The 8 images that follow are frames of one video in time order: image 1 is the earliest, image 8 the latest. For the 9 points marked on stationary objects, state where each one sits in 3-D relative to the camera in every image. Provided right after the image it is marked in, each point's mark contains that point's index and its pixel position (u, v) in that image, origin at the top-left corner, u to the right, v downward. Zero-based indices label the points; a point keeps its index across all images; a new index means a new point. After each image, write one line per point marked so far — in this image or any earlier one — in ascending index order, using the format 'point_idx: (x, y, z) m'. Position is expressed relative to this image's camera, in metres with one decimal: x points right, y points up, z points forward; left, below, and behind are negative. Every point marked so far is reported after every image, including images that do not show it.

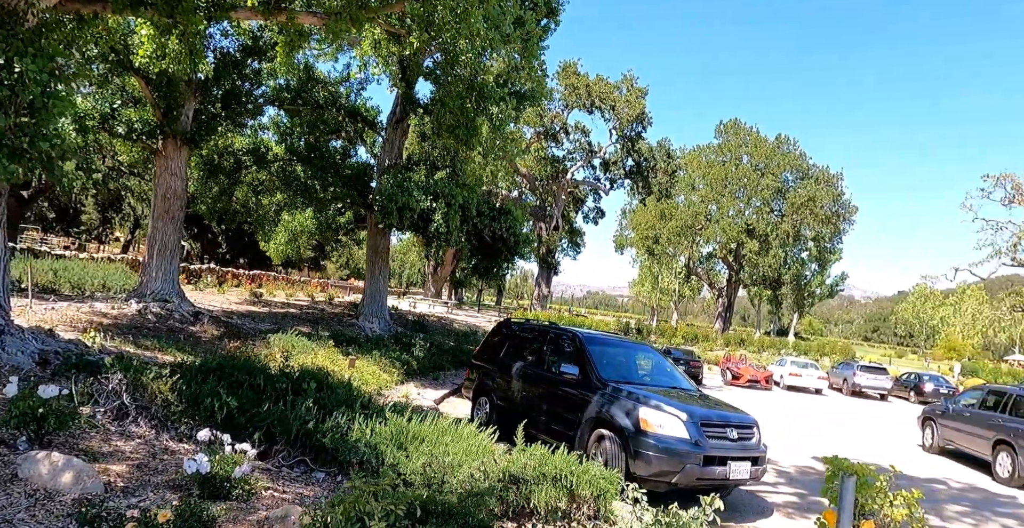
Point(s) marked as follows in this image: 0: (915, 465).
0: (+6.6, -3.3, +9.8) m
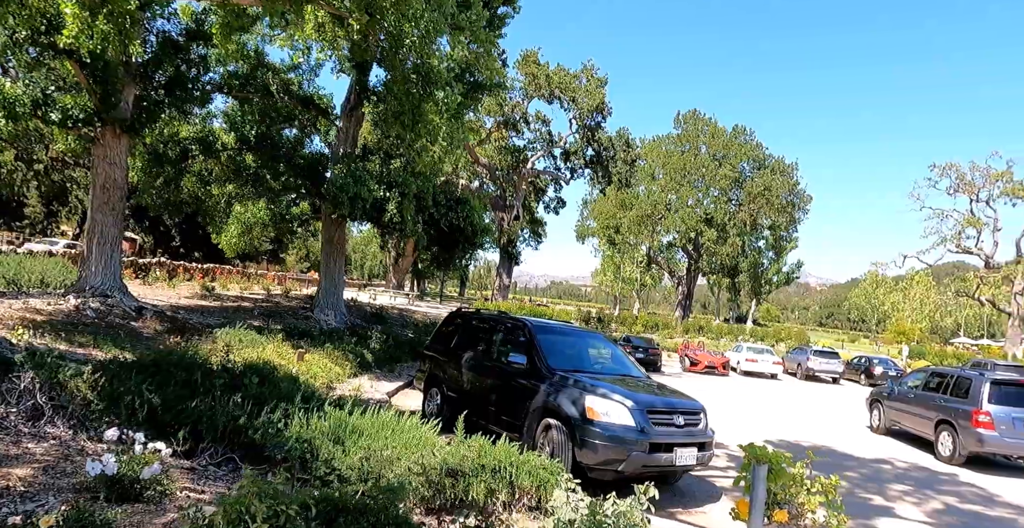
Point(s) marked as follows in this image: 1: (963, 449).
0: (+5.9, -3.0, +10.0) m
1: (+6.8, -2.8, +9.0) m
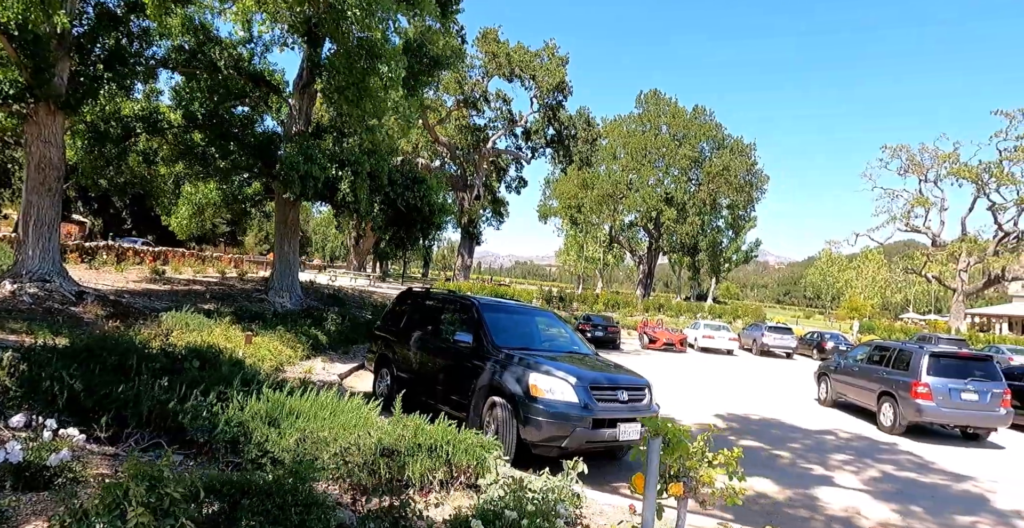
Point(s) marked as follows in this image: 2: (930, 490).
0: (+5.1, -2.6, +10.3) m
1: (+6.1, -2.4, +9.4) m
2: (+4.7, -2.5, +6.6) m
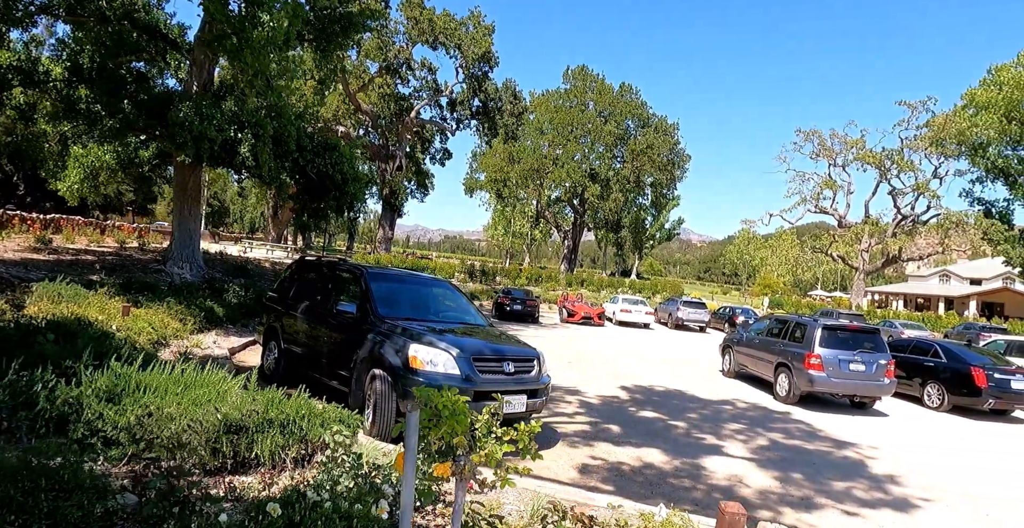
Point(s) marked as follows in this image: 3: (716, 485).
0: (+3.5, -2.2, +10.6) m
1: (+4.6, -2.0, +9.7) m
2: (+3.5, -2.2, +6.8) m
3: (+1.8, -1.9, +5.2) m
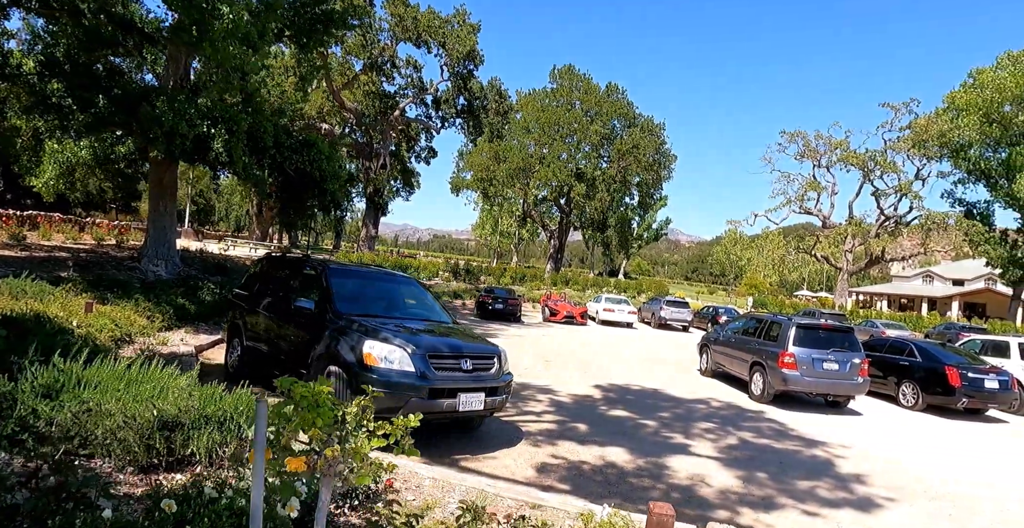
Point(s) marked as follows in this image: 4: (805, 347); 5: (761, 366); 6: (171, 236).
0: (+3.1, -2.2, +10.5) m
1: (+4.2, -2.0, +9.7) m
2: (+3.1, -2.2, +6.8) m
3: (+1.4, -1.9, +5.2) m
4: (+4.7, -1.3, +9.5) m
5: (+4.2, -1.7, +10.0) m
6: (-8.8, +0.7, +15.3) m
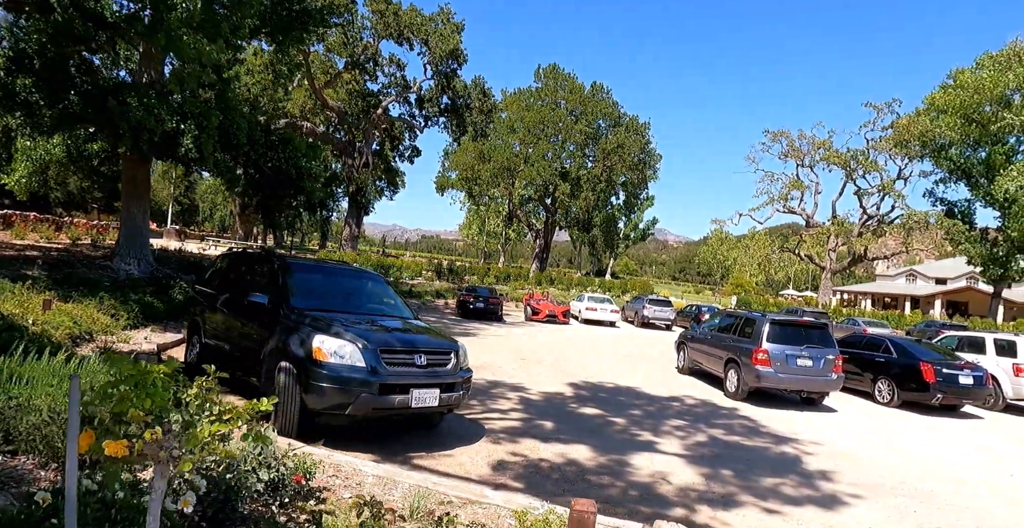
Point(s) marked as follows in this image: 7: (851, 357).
0: (+2.6, -2.1, +10.4) m
1: (+3.7, -2.0, +9.6) m
2: (+2.7, -2.1, +6.7) m
3: (+1.0, -1.8, +5.1) m
4: (+4.2, -1.3, +9.4) m
5: (+3.7, -1.7, +10.0) m
6: (-9.3, +0.8, +15.1) m
7: (+7.0, -1.9, +12.3) m
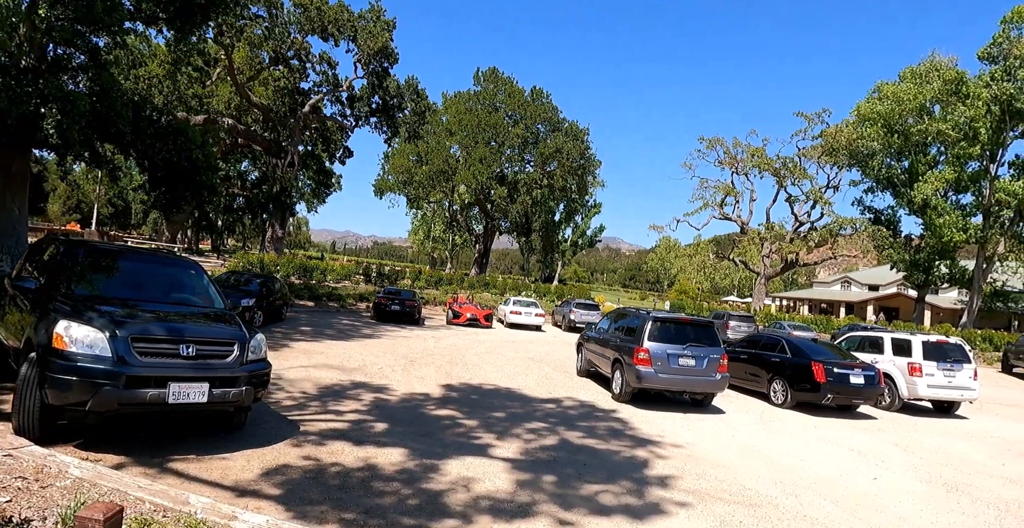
0: (+0.6, -2.1, +10.0) m
1: (+1.8, -1.9, +9.3) m
2: (+0.9, -2.0, +6.3) m
3: (-0.6, -1.7, +4.6) m
4: (+2.3, -1.2, +9.1) m
5: (+1.8, -1.6, +9.6) m
6: (-11.5, +0.8, +14.0) m
7: (+4.9, -1.9, +12.1) m
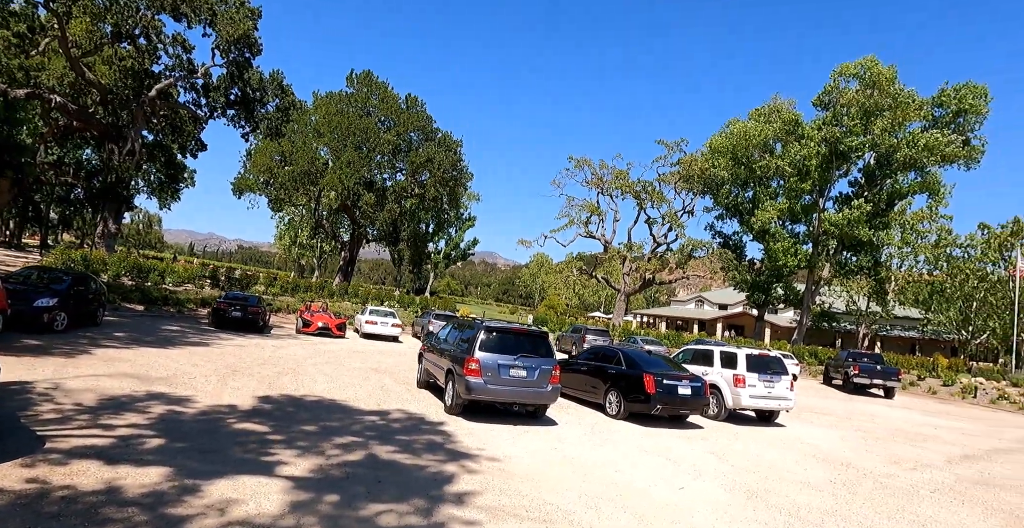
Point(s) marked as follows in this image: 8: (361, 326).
0: (-2.1, -2.2, +9.6) m
1: (-0.8, -2.0, +9.1) m
2: (-1.1, -2.1, +6.0) m
3: (-2.3, -1.7, +4.0) m
4: (-0.3, -1.4, +9.1) m
5: (-0.9, -1.7, +9.5) m
6: (-14.7, +1.1, +11.3) m
7: (+1.7, -2.2, +12.5) m
8: (-4.8, -2.0, +19.4) m
